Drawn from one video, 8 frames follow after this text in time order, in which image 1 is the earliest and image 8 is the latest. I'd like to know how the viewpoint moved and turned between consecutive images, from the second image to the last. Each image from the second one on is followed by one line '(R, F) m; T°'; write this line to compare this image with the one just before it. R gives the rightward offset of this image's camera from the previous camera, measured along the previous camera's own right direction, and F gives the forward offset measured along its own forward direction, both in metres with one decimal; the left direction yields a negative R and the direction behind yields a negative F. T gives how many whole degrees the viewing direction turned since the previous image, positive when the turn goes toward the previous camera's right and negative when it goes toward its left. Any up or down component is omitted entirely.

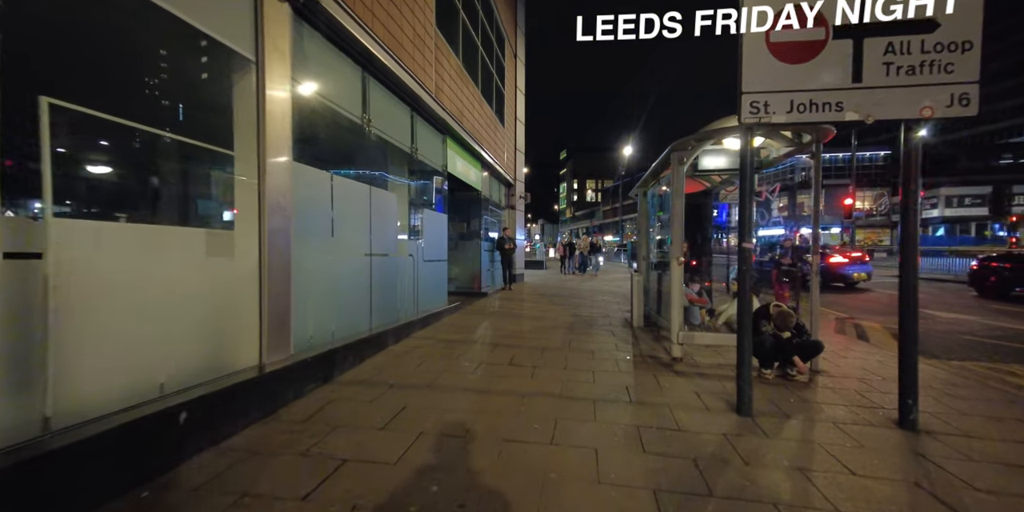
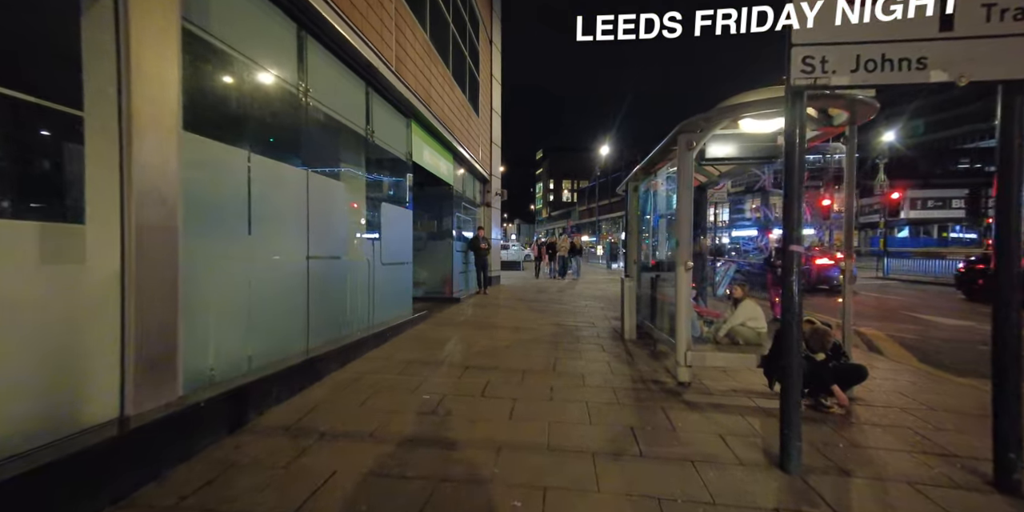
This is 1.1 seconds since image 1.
(0.0, +0.9) m; +4°
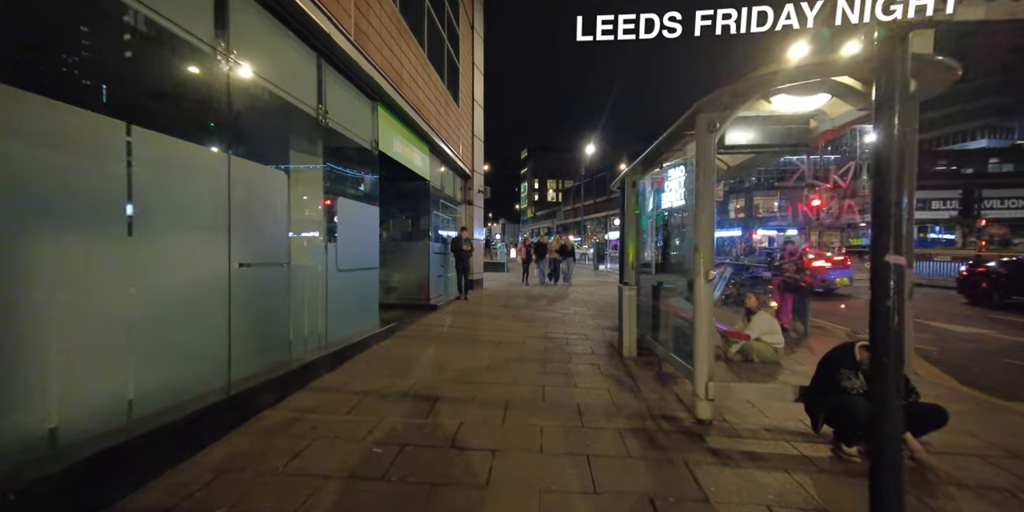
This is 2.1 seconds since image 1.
(0.0, +0.9) m; +2°
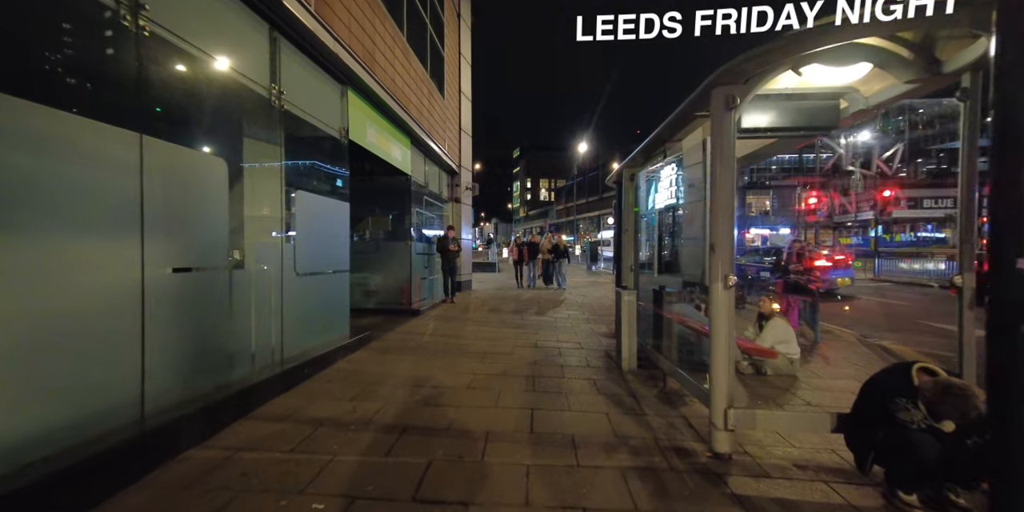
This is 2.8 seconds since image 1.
(+0.1, +0.6) m; +1°
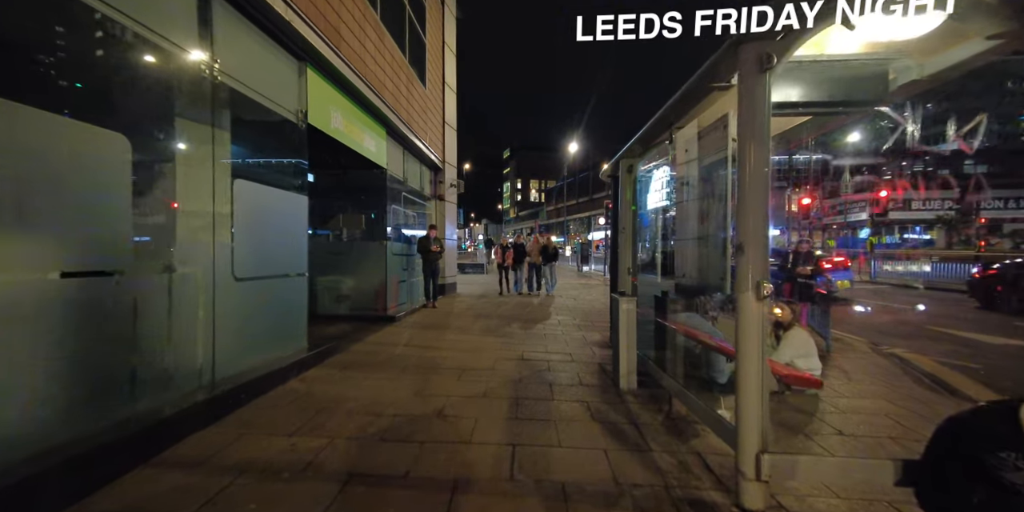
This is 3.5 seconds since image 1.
(+0.1, +0.6) m; +1°
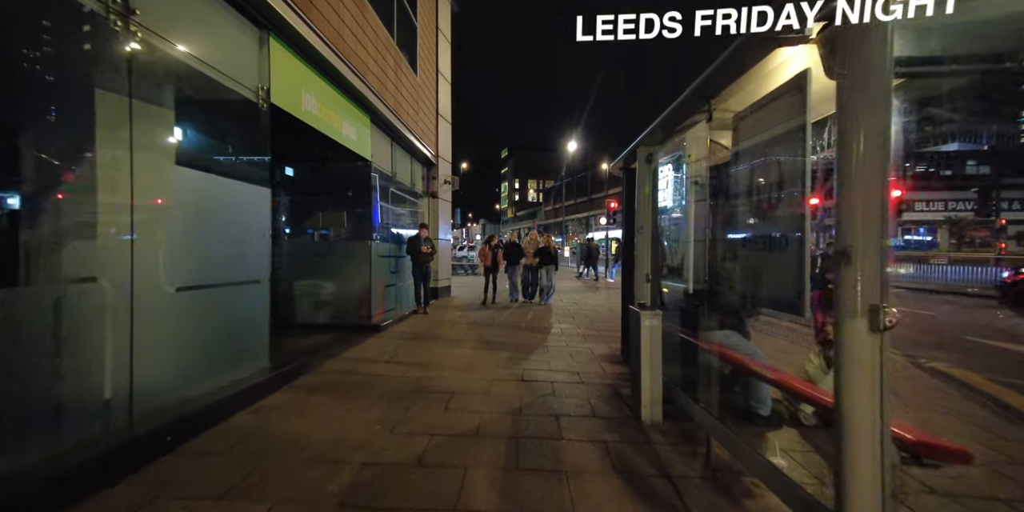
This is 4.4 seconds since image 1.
(0.0, +0.7) m; 0°
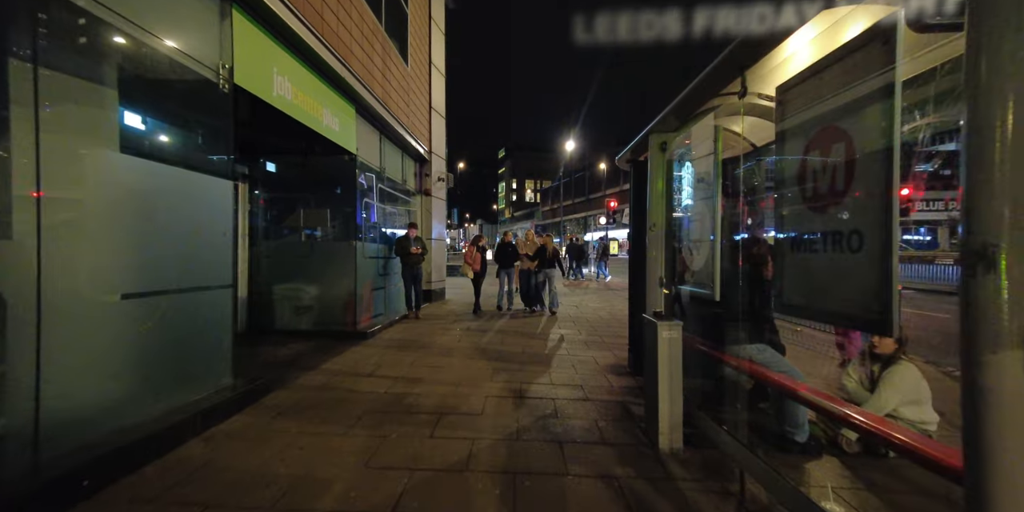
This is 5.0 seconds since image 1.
(0.0, +0.5) m; 0°
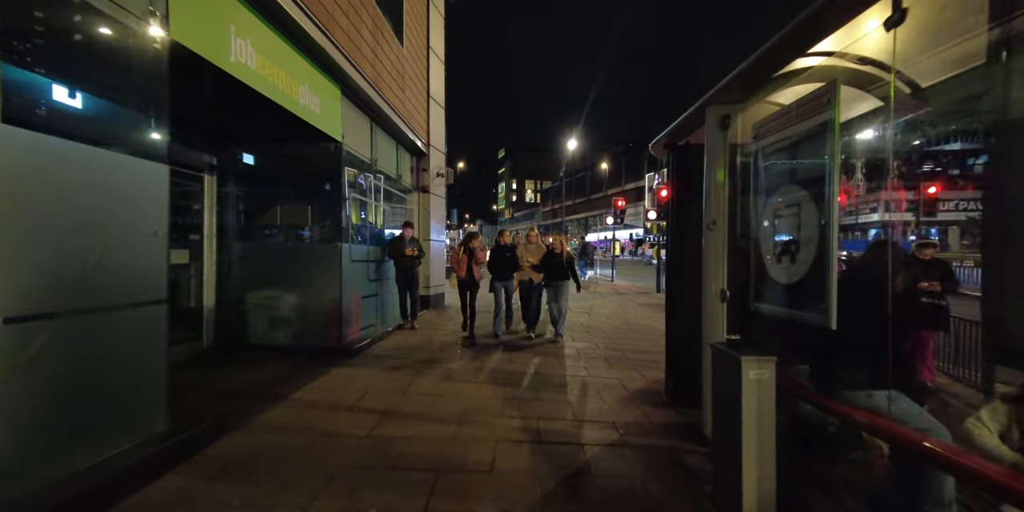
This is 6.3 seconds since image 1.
(-0.2, +0.8) m; 0°
